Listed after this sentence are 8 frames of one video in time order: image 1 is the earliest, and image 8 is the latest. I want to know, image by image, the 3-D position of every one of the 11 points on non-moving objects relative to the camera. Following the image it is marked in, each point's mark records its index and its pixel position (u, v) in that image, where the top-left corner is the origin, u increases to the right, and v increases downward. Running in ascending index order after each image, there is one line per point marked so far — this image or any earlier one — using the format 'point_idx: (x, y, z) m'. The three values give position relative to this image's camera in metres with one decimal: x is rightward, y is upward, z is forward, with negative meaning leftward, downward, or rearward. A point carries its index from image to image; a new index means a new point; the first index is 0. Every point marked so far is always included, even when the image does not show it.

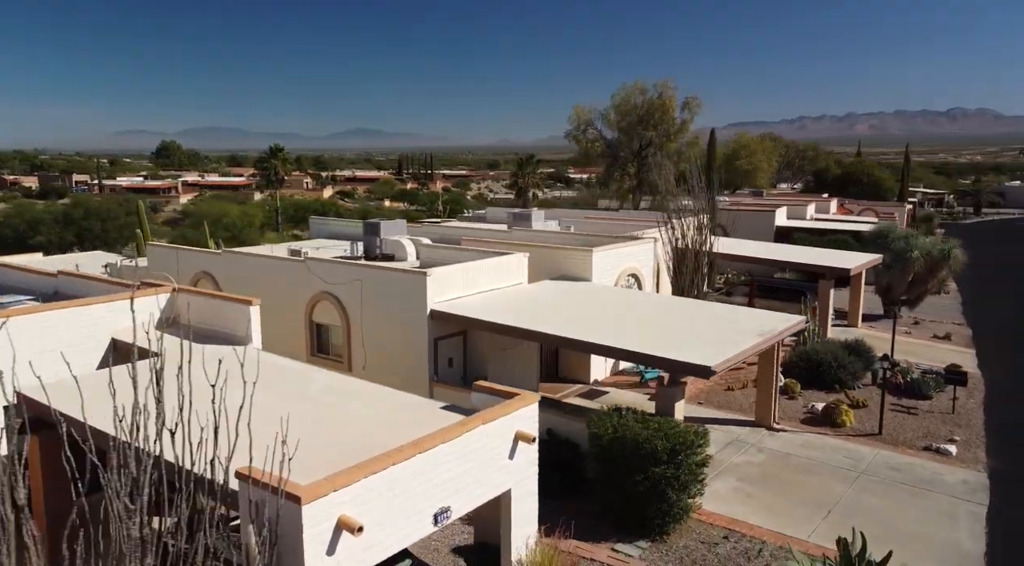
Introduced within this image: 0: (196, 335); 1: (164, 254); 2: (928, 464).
0: (-4.4, -0.8, +10.4) m
1: (-8.3, +0.7, +17.1) m
2: (+7.1, -3.1, +12.4) m
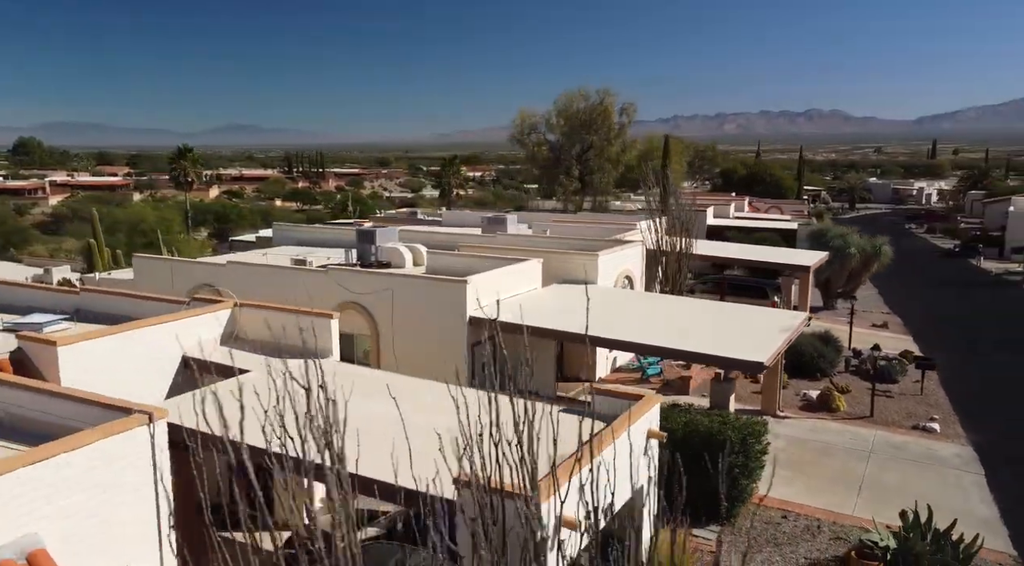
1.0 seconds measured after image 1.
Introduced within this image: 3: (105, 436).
0: (-3.4, -1.0, +10.3) m
1: (-8.2, +0.4, +16.4) m
2: (+7.8, -3.0, +13.8) m
3: (-3.2, -1.2, +5.5) m
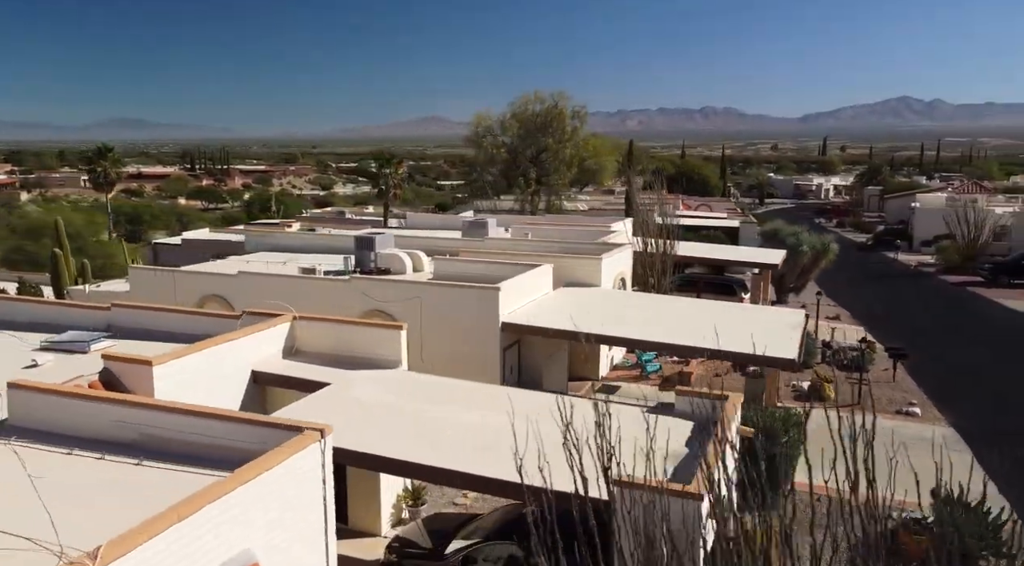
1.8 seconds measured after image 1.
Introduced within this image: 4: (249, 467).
0: (-2.6, -1.1, +10.4) m
1: (-8.0, +0.1, +16.0) m
2: (+8.3, -3.0, +15.2) m
3: (-1.8, -1.4, +5.7) m
4: (-2.0, -1.4, +5.4) m
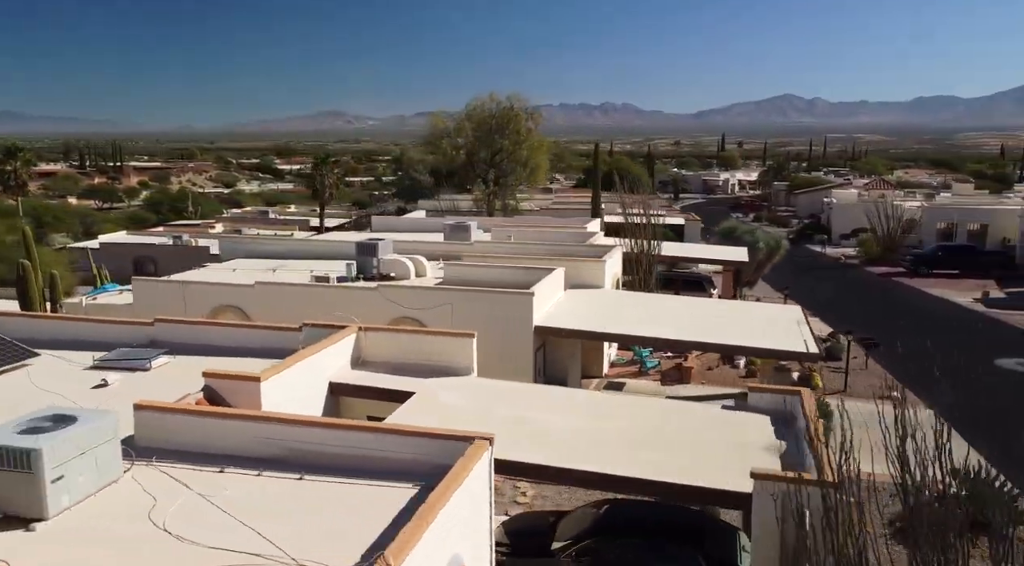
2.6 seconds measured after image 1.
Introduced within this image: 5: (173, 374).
0: (-1.6, -1.3, +10.7) m
1: (-7.6, -0.1, +15.6) m
2: (+8.7, -2.9, +16.5) m
3: (-0.3, -1.5, +6.1) m
4: (-0.5, -1.5, +5.7) m
5: (-4.7, -1.3, +10.0) m
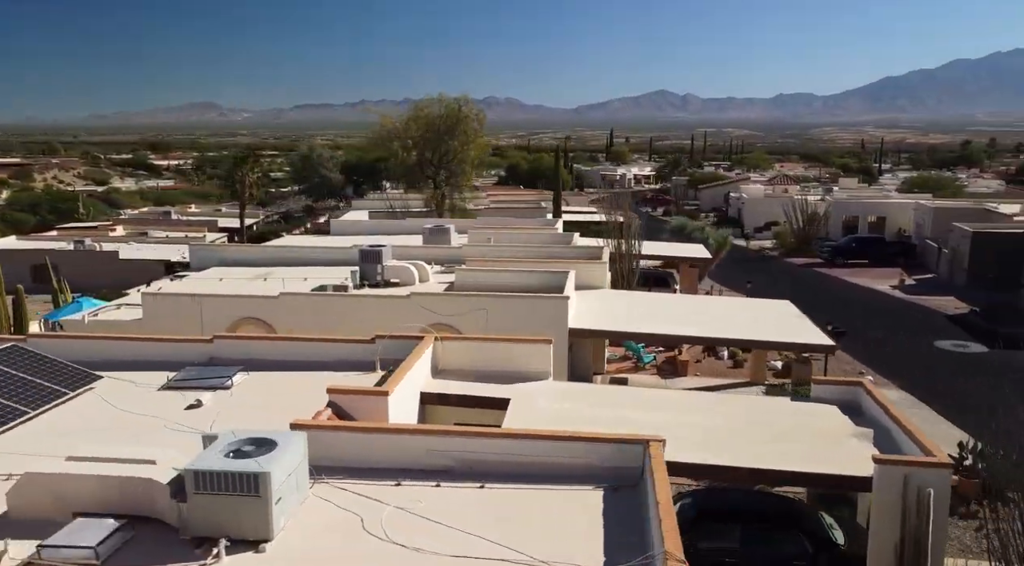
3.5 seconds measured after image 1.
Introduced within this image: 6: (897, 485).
0: (-0.5, -1.4, +11.0) m
1: (-7.1, -0.4, +15.2) m
2: (+9.1, -2.7, +18.2) m
3: (+1.4, -1.6, +6.6) m
4: (+1.3, -1.7, +6.2) m
5: (-3.4, -1.5, +10.0) m
6: (+4.0, -2.1, +7.6) m
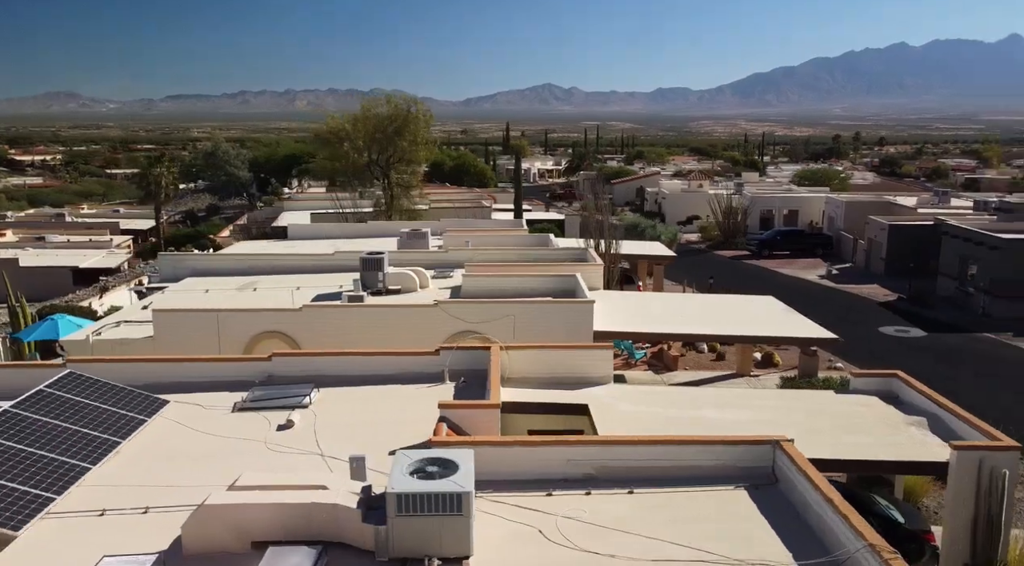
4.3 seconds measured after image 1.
0: (+0.5, -1.6, +11.4) m
1: (-6.6, -0.7, +14.7) m
2: (+9.1, -2.6, +19.6) m
3: (+2.9, -1.8, +7.2) m
4: (+2.8, -1.8, +6.8) m
5: (-2.3, -1.7, +10.0) m
6: (+5.4, -2.2, +8.5) m
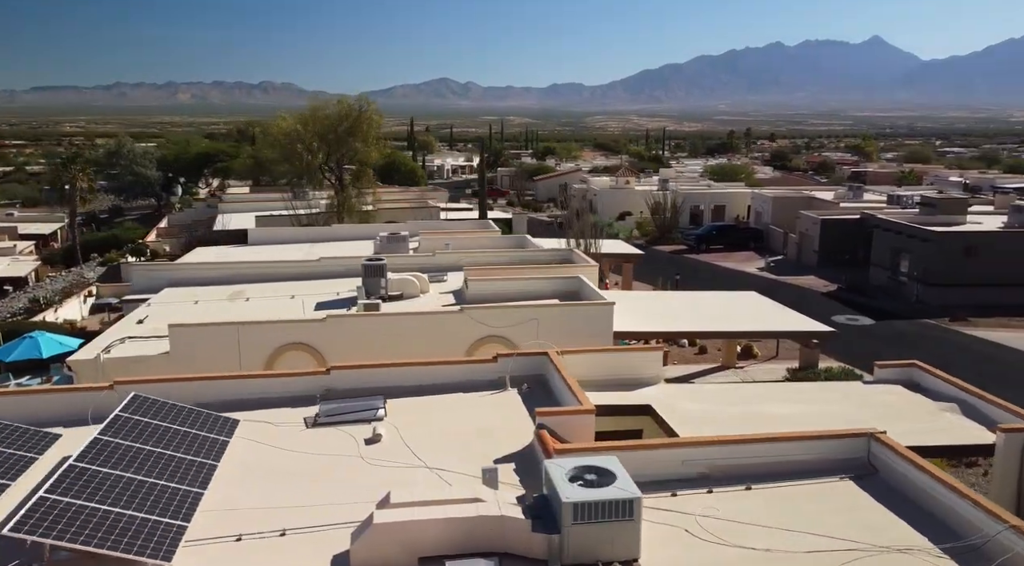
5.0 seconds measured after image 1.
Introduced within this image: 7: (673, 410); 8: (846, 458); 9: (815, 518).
0: (+1.4, -1.7, +11.7) m
1: (-6.1, -1.0, +14.2) m
2: (+9.1, -2.4, +20.9) m
3: (+4.2, -1.8, +7.9) m
4: (+4.2, -1.9, +7.5) m
5: (-1.3, -1.9, +10.0) m
6: (+6.6, -2.1, +9.4) m
7: (+2.4, -1.9, +11.0) m
8: (+3.8, -2.0, +8.2) m
9: (+3.0, -2.3, +7.2) m
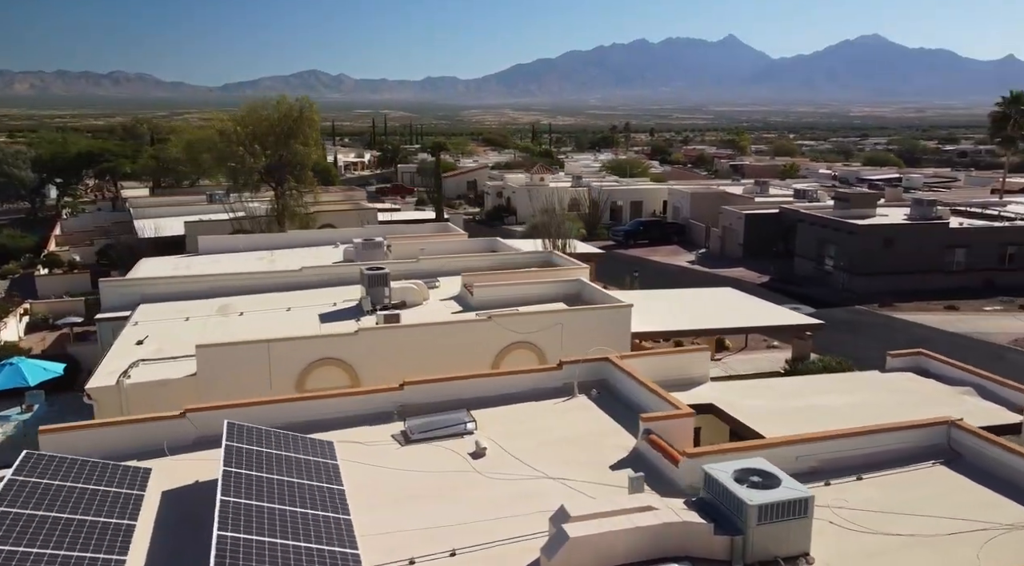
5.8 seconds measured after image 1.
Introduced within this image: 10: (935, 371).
0: (+2.4, -1.8, +12.3) m
1: (-5.3, -1.3, +13.7) m
2: (+8.8, -2.3, +22.4) m
3: (+5.7, -1.8, +8.8) m
4: (+5.8, -1.9, +8.4) m
5: (0.0, -2.1, +10.2) m
6: (+7.9, -2.1, +10.7) m
7: (+3.5, -2.0, +11.7) m
8: (+5.2, -2.0, +9.1) m
9: (+4.6, -2.4, +8.0) m
10: (+7.9, -1.7, +13.4) m
